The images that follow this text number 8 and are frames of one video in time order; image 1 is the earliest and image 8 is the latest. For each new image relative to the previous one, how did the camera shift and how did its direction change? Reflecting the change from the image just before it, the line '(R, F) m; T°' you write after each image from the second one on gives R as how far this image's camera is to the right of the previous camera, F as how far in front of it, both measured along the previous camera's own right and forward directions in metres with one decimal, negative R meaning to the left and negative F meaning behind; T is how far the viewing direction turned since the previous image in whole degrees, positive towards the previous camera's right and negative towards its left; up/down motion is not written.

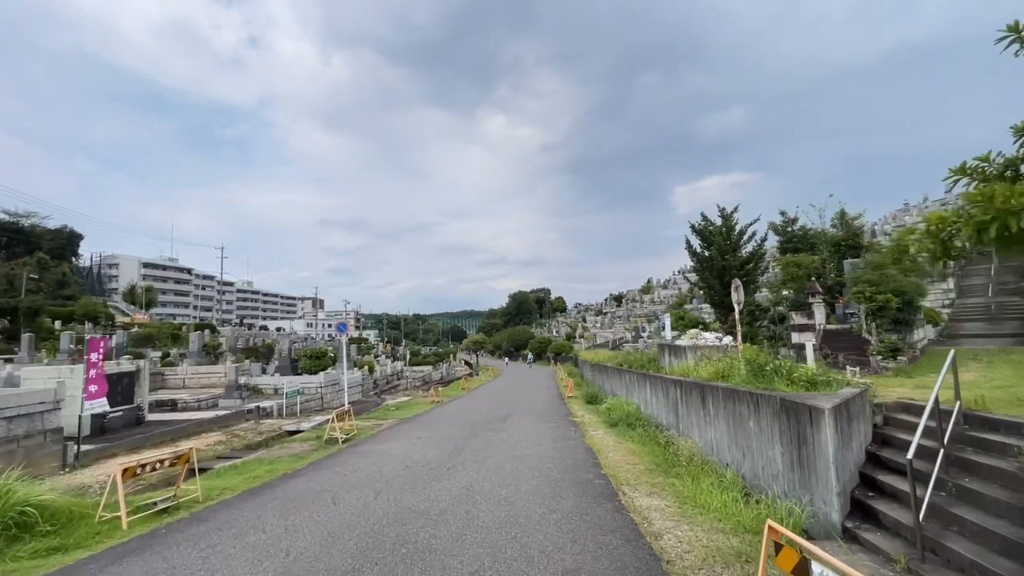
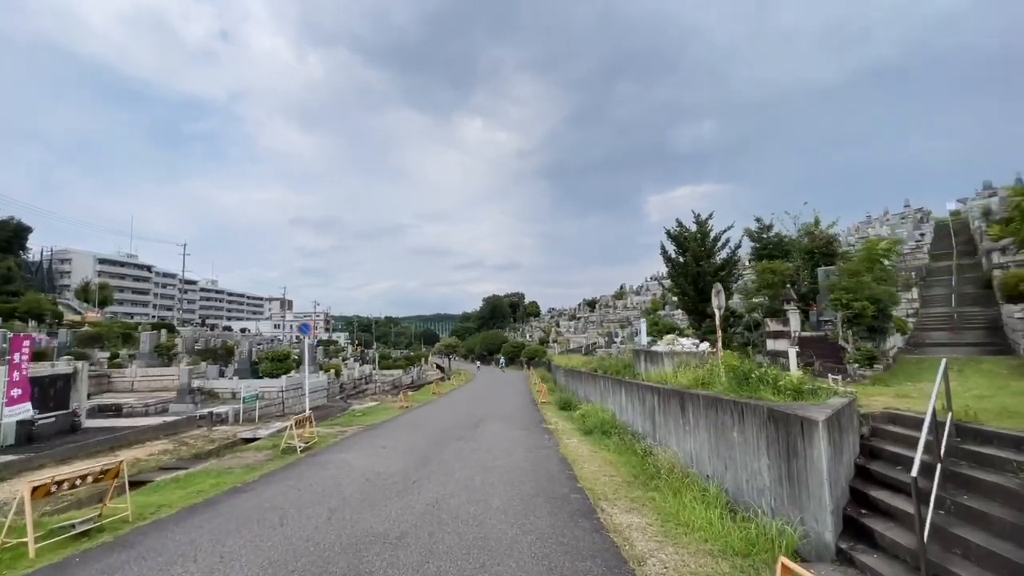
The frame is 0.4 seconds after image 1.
(0.0, +0.5) m; +3°
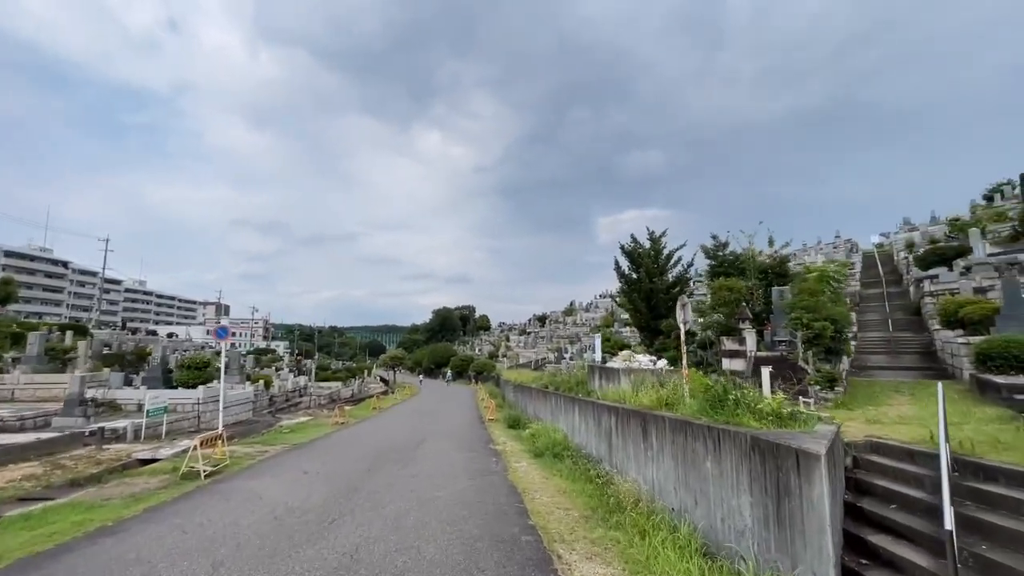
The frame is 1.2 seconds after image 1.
(0.0, +1.0) m; +6°
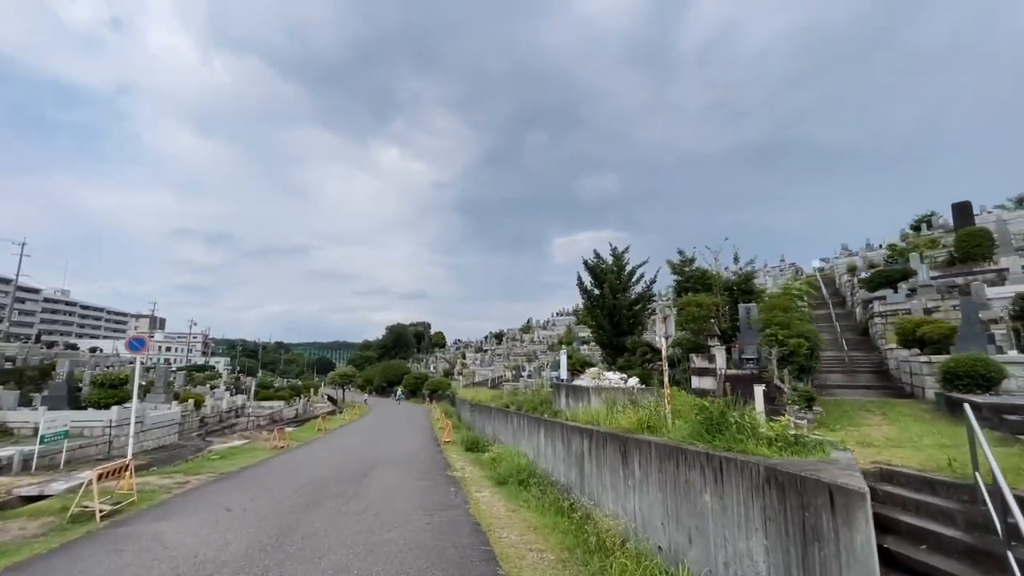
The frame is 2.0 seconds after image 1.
(-0.2, +0.9) m; +5°
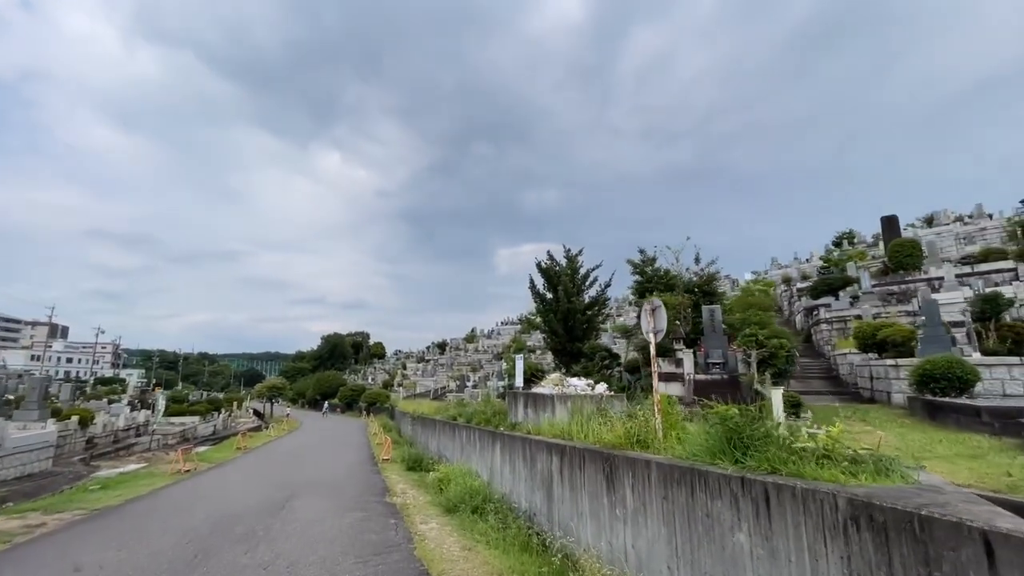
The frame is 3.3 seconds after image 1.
(-0.2, +1.5) m; +7°
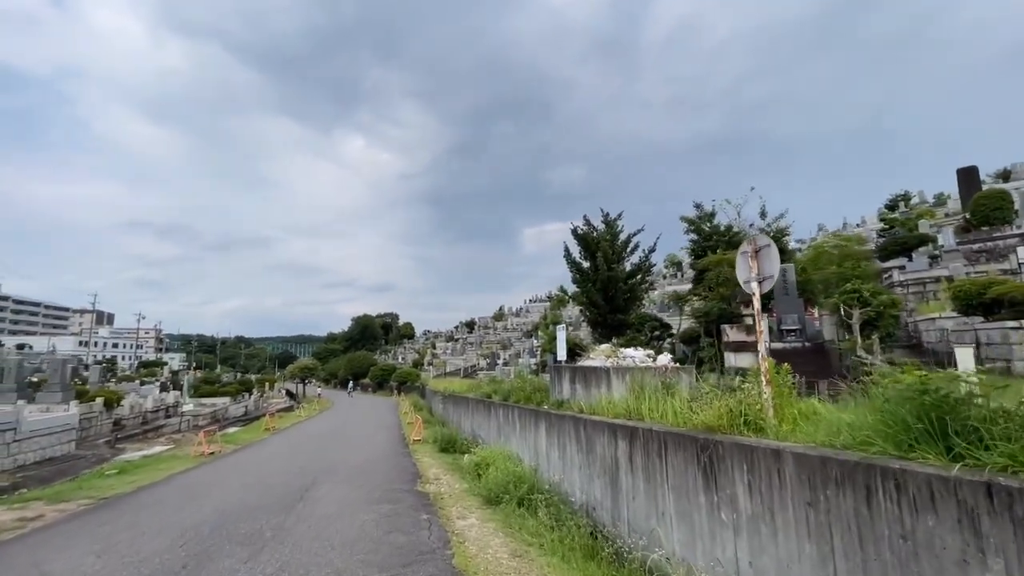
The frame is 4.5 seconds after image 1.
(-0.3, +1.5) m; -3°
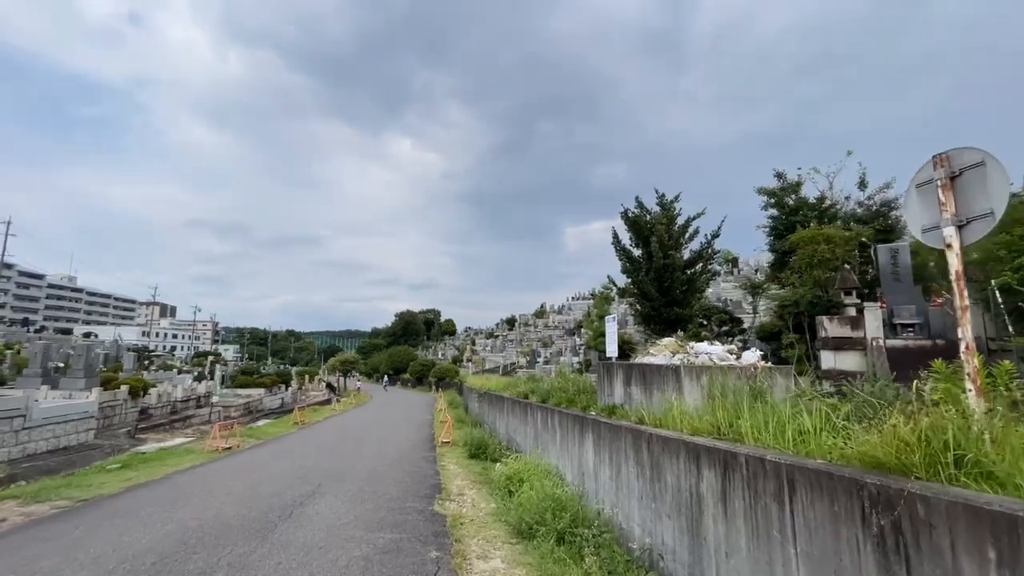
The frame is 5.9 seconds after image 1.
(0.0, +1.8) m; -5°
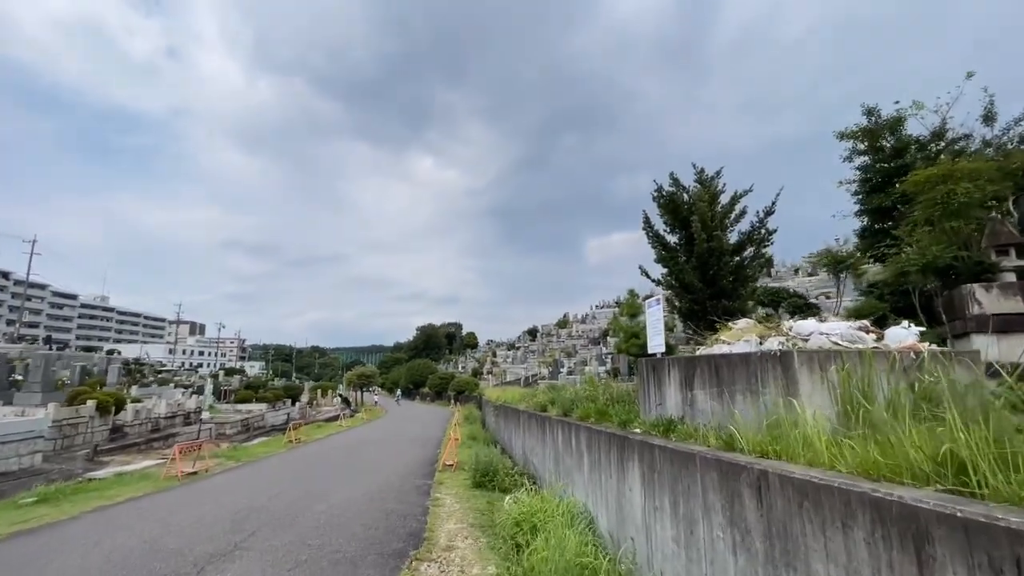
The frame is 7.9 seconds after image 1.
(+0.2, +2.5) m; -3°
